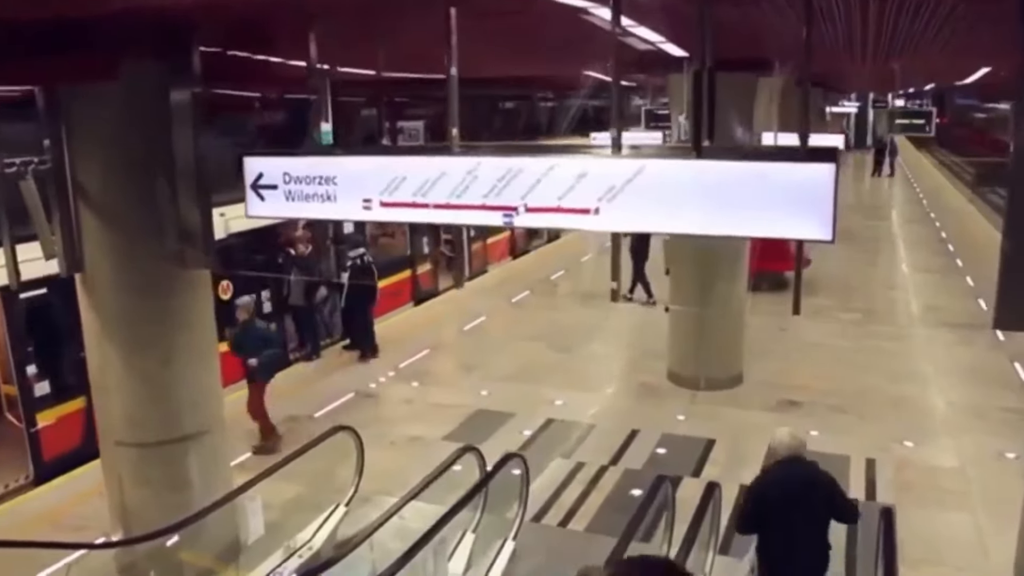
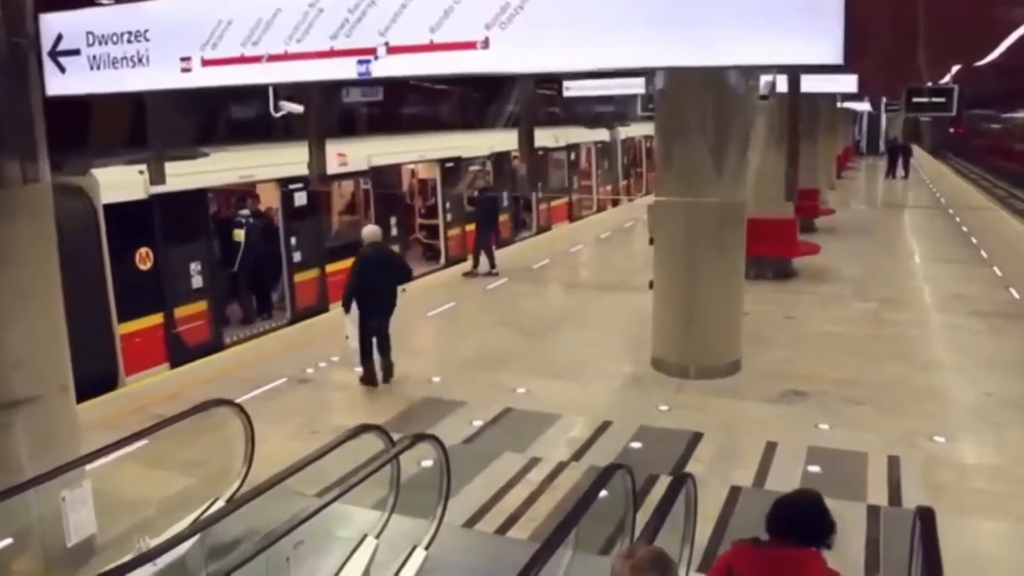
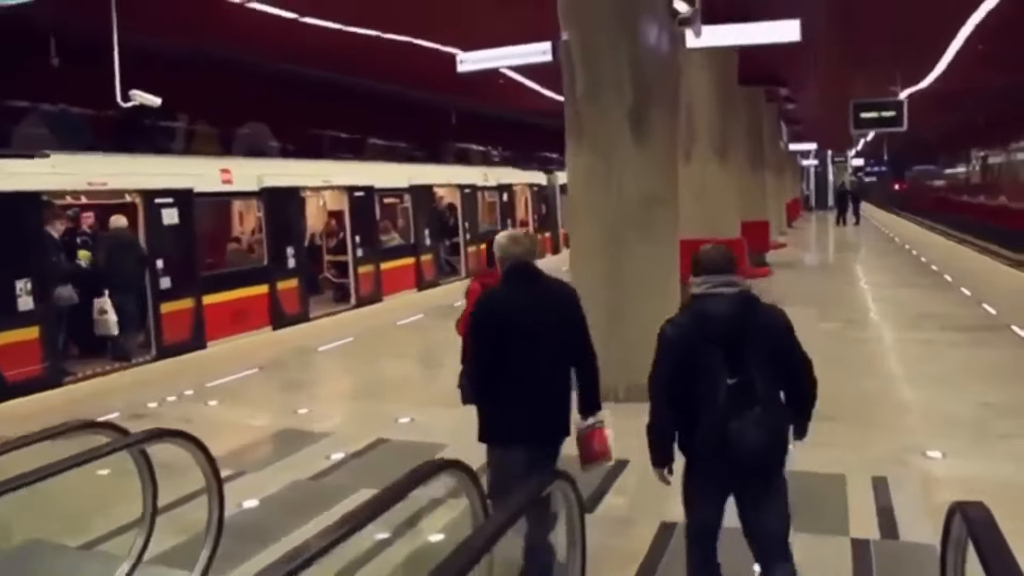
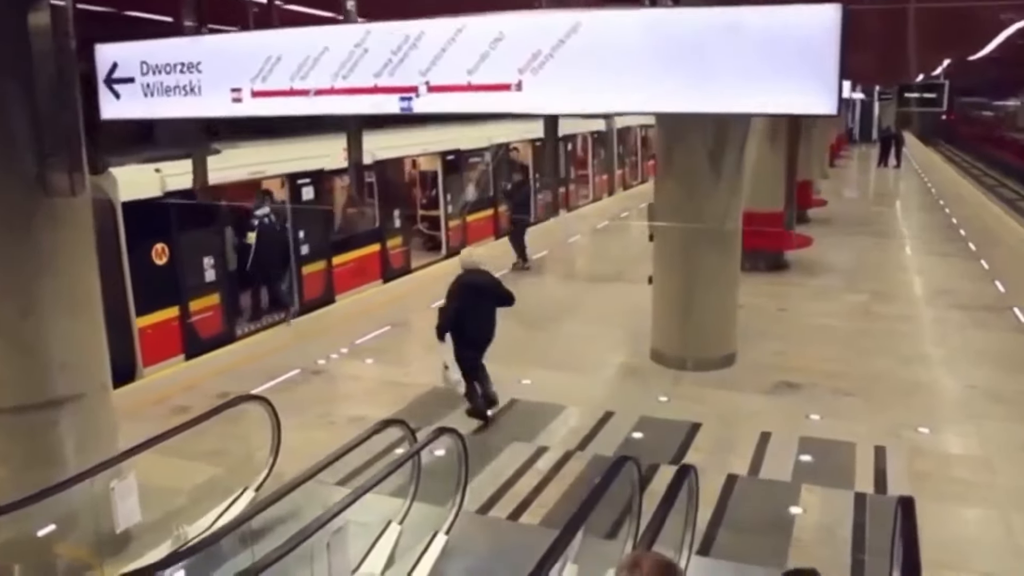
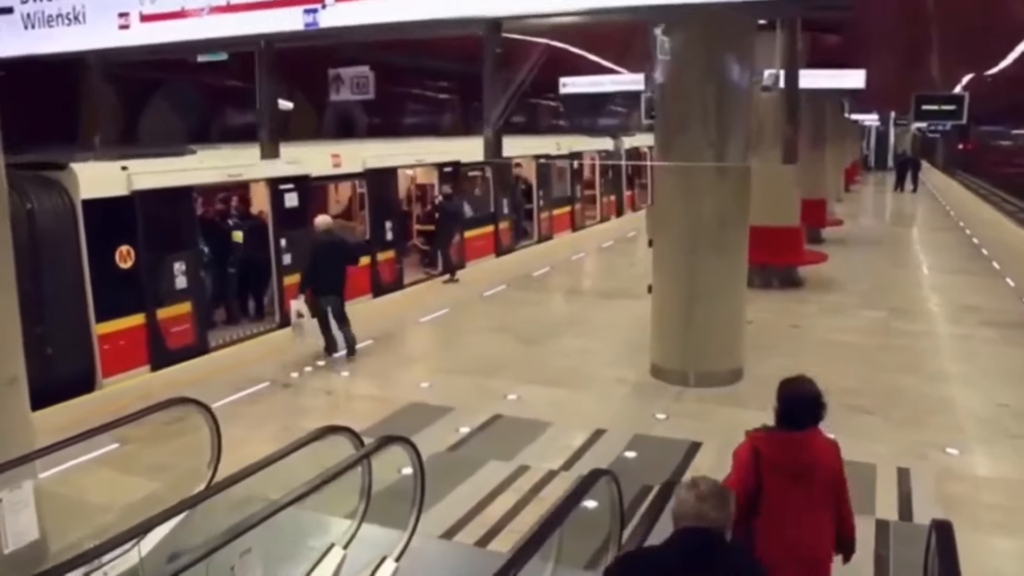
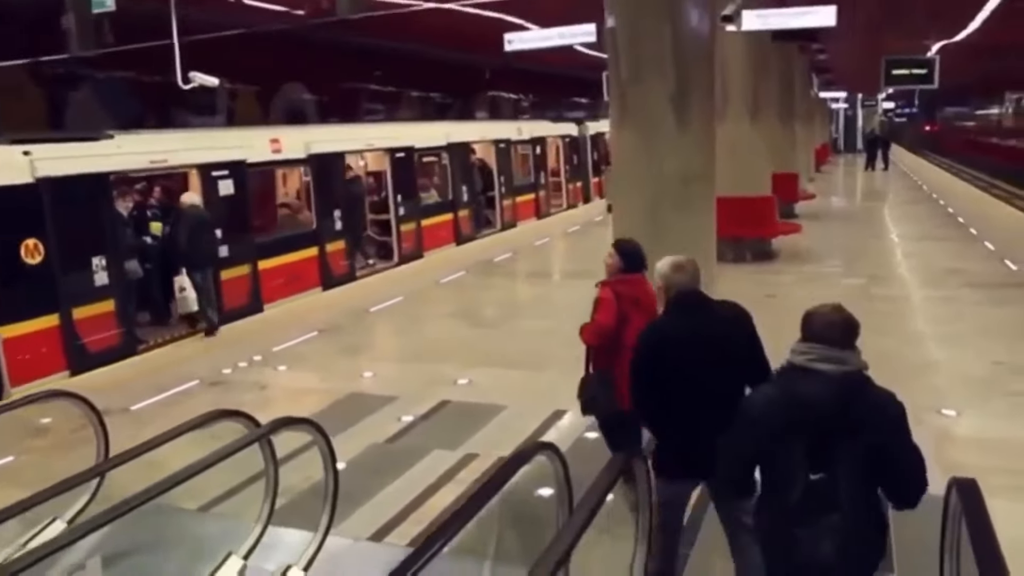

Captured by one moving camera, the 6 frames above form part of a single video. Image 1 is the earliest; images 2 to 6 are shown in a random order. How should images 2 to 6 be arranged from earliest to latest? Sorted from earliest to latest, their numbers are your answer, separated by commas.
4, 2, 5, 6, 3
